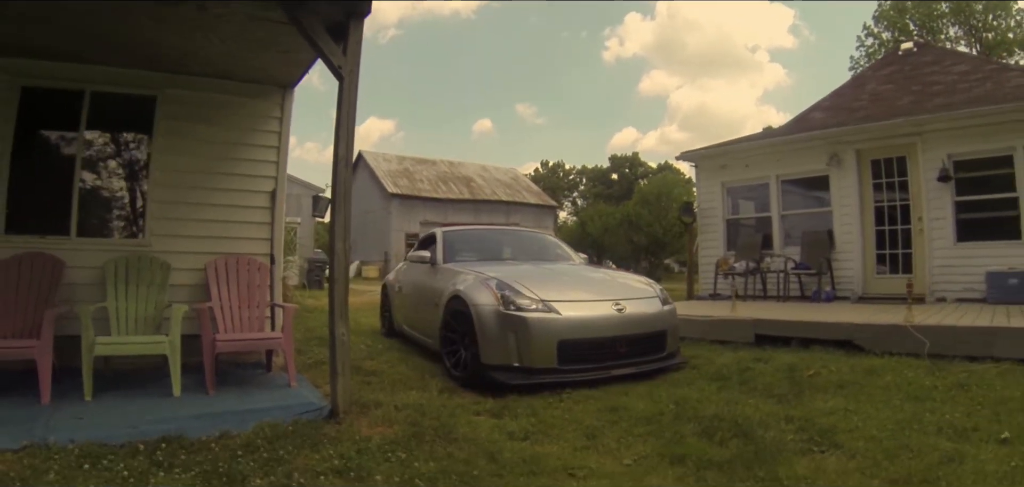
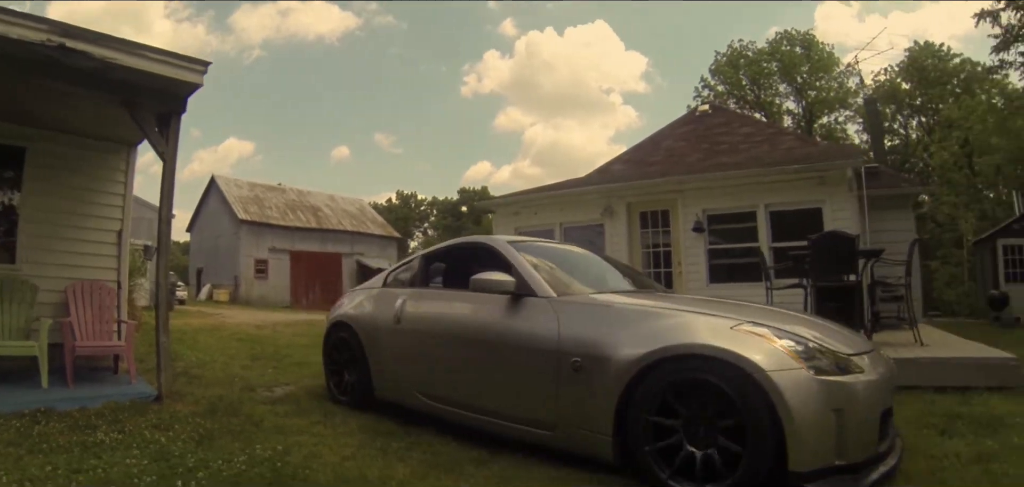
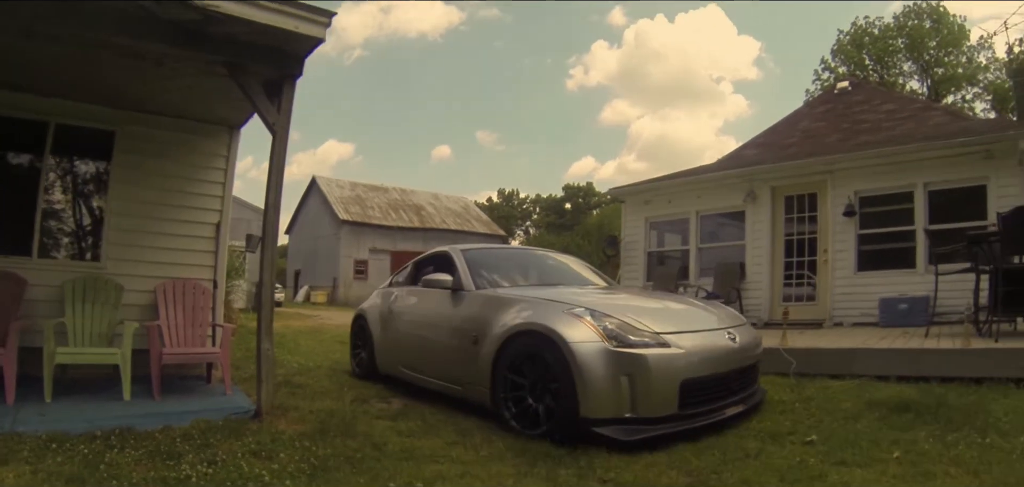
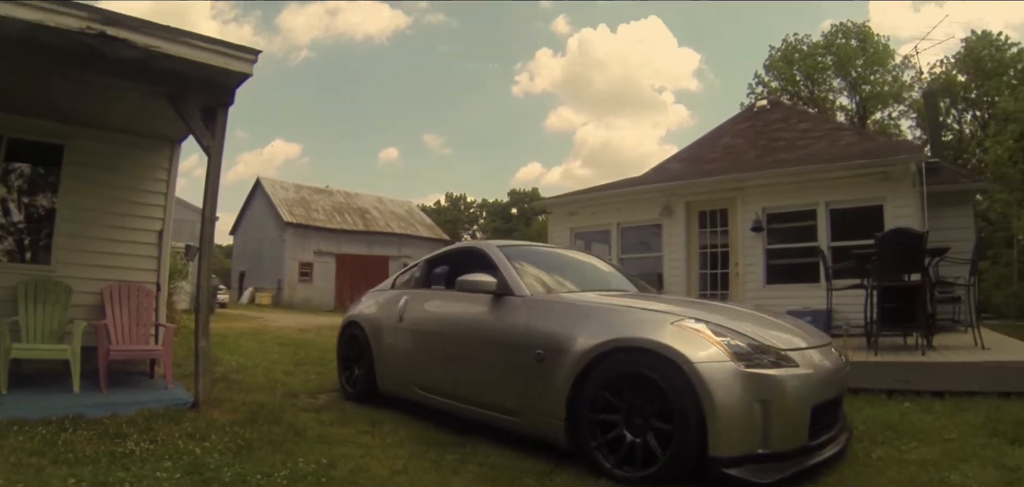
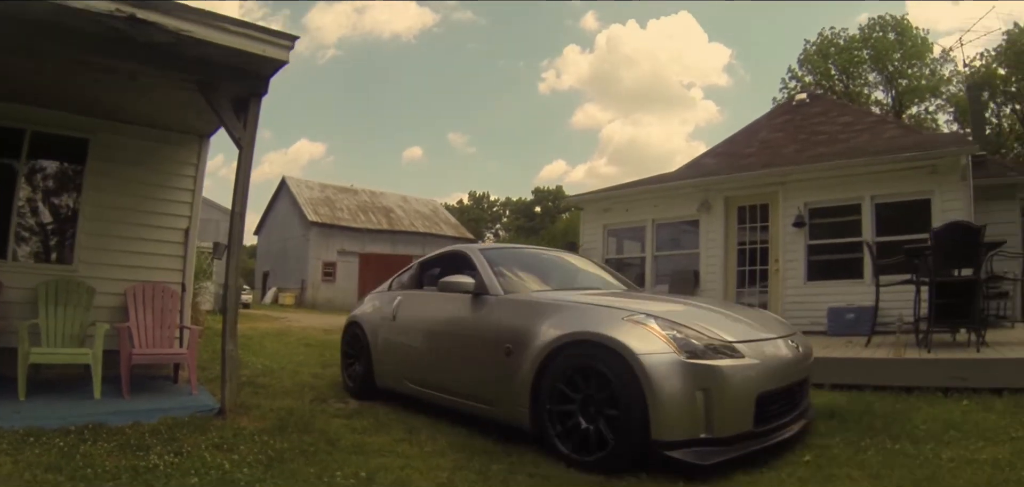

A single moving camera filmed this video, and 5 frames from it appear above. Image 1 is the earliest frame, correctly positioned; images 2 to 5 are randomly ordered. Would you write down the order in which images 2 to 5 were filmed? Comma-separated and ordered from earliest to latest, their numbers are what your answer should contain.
3, 5, 4, 2
